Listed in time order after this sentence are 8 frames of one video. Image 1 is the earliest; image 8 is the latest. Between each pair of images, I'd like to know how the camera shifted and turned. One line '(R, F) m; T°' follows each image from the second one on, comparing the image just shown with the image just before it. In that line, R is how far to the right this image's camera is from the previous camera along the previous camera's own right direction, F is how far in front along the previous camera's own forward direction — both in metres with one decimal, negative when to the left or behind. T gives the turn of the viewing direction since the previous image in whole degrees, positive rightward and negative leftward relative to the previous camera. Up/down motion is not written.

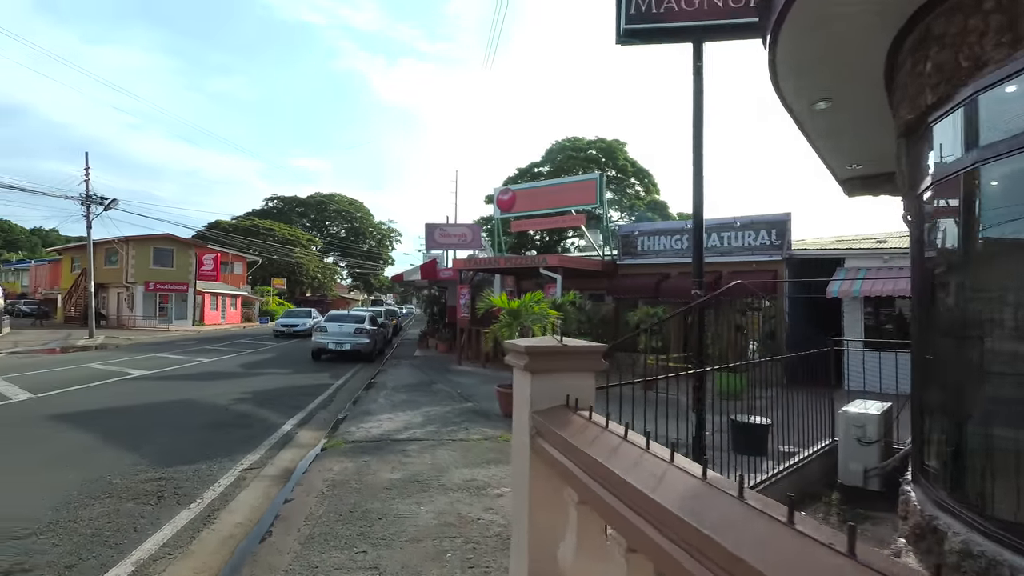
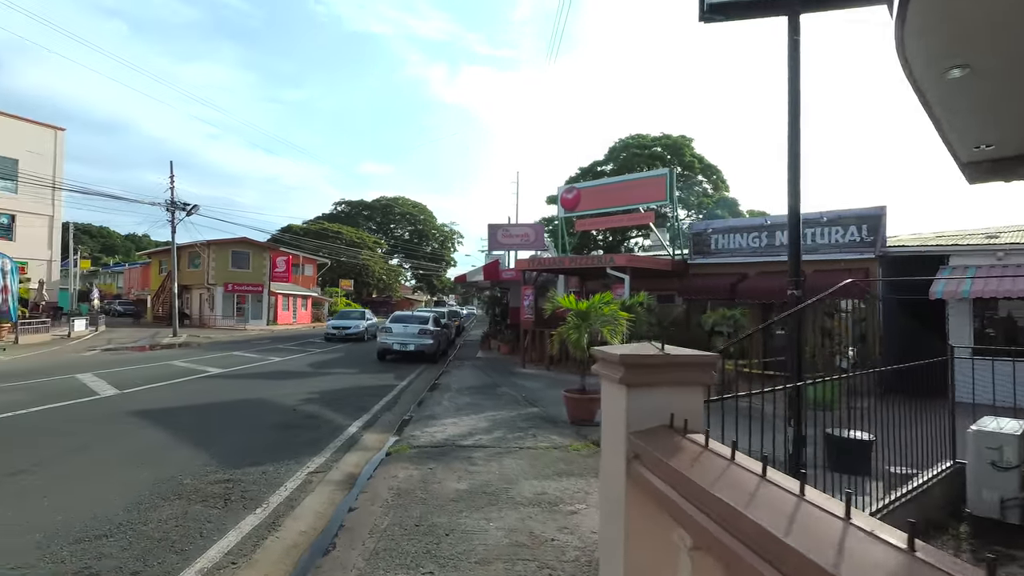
(-0.1, +0.4) m; -6°
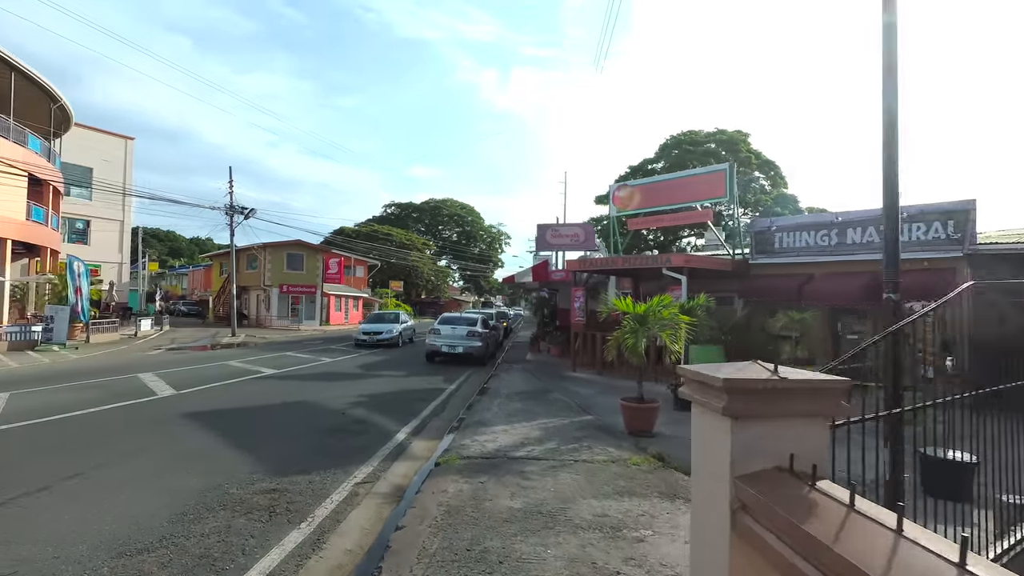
(-0.1, +0.4) m; -5°
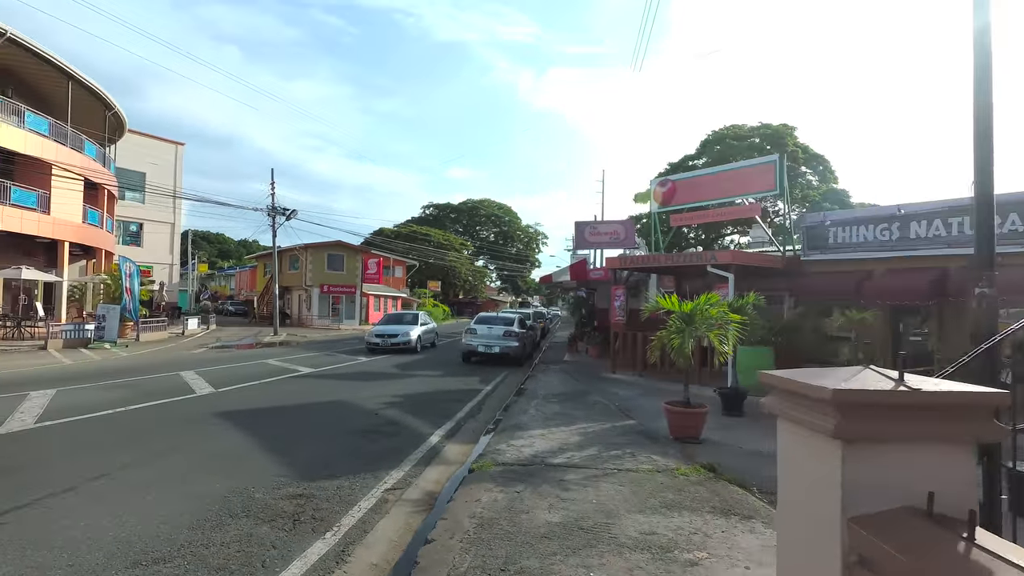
(0.0, +0.4) m; -4°
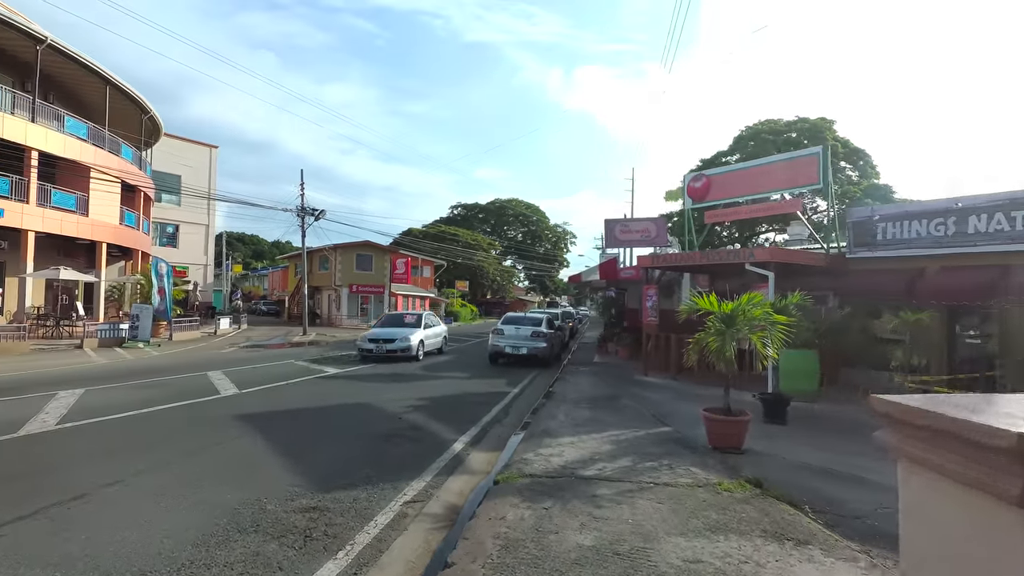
(0.0, +0.4) m; -3°
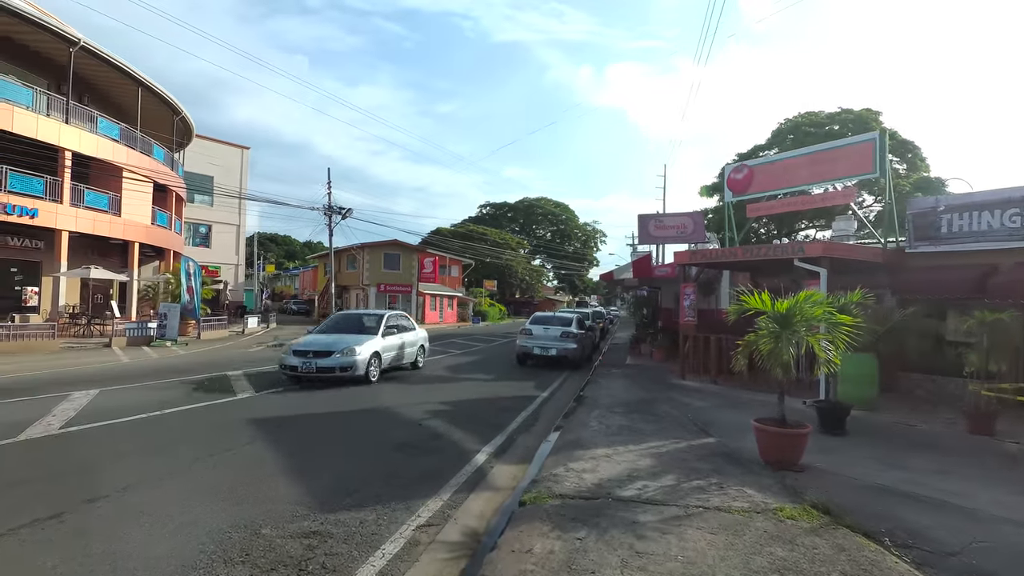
(0.0, +0.7) m; -3°
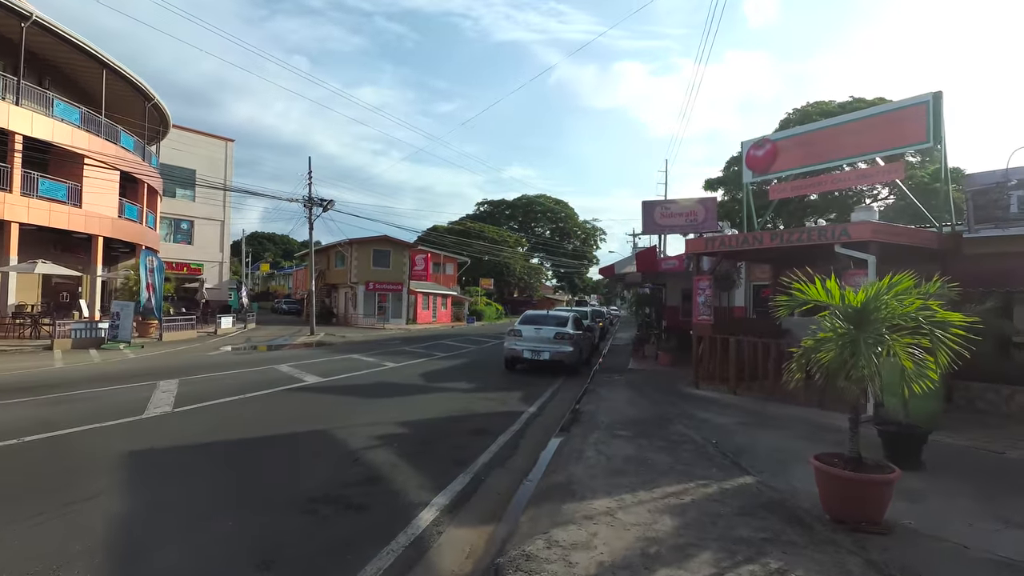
(+0.3, +1.9) m; 0°
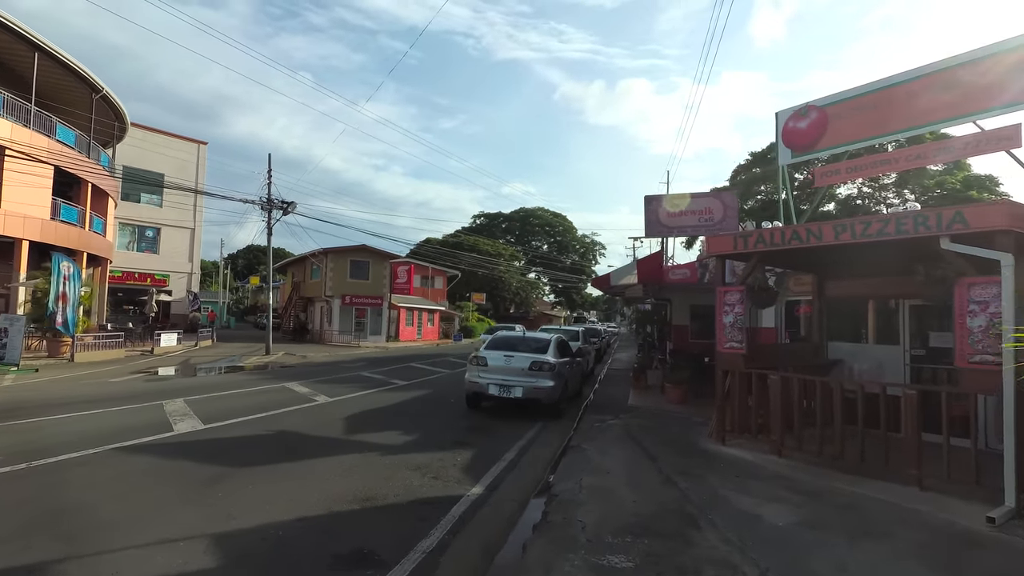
(+0.7, +3.2) m; 0°
